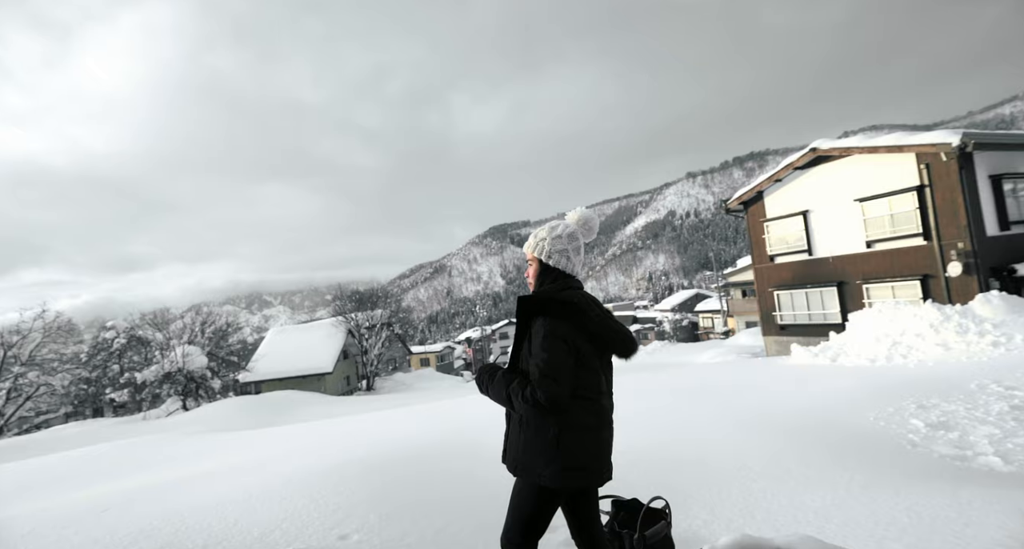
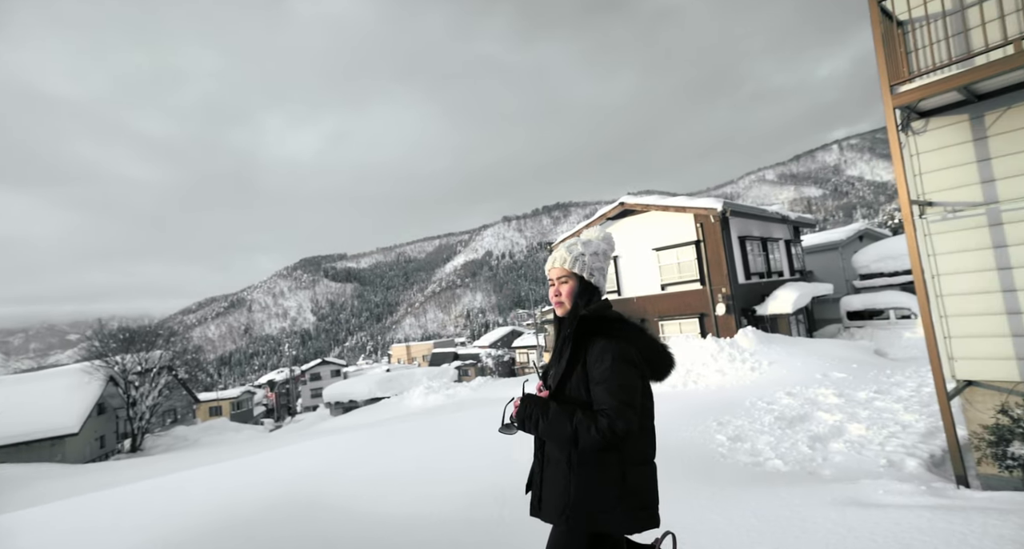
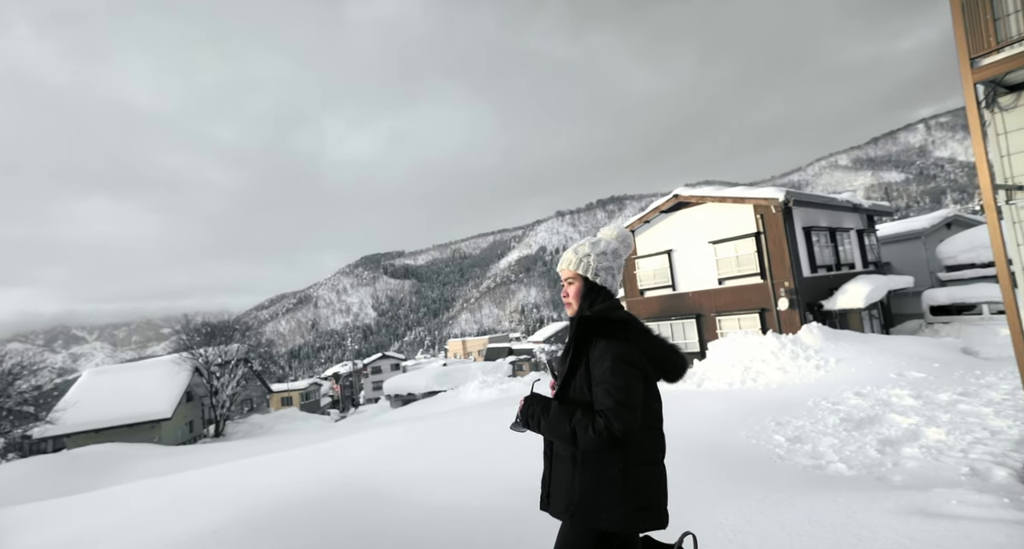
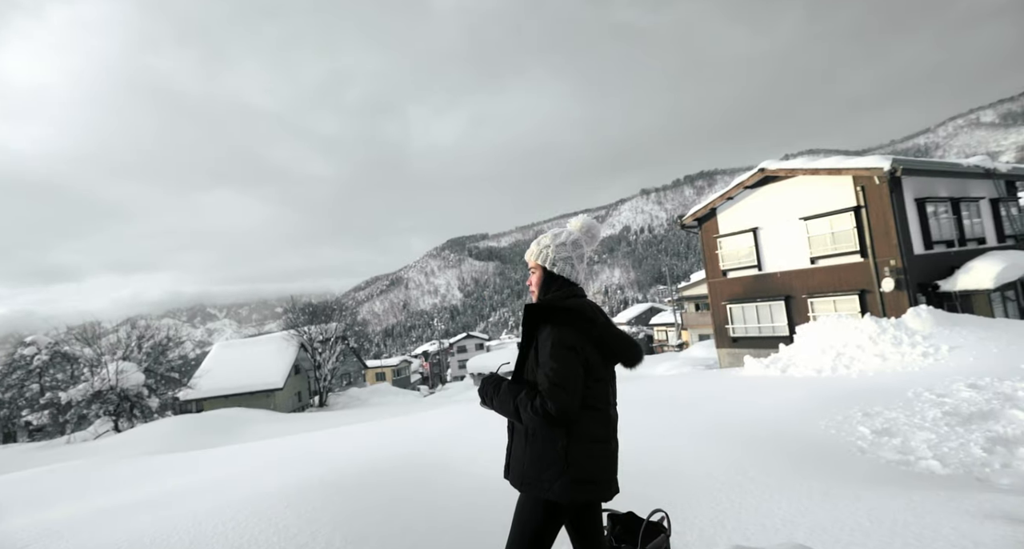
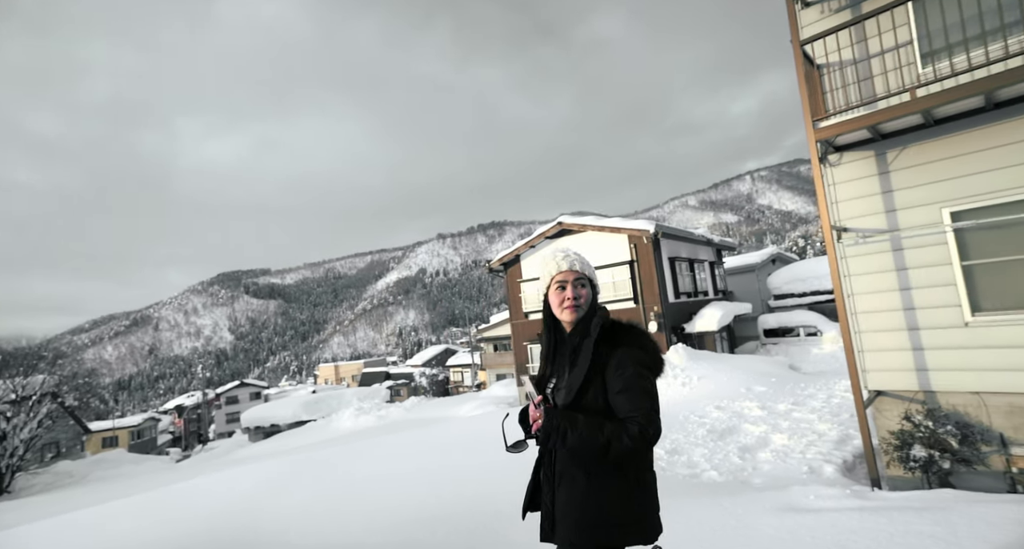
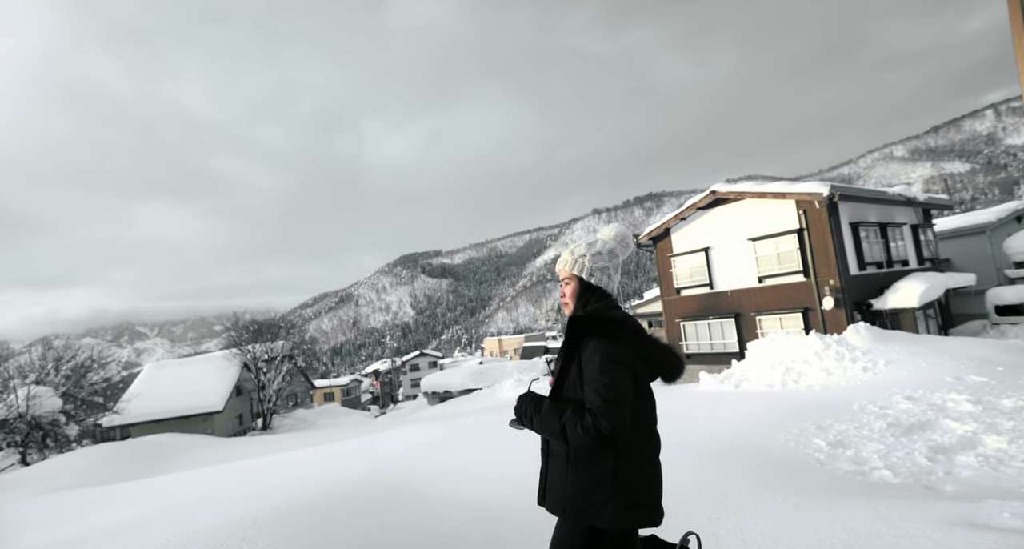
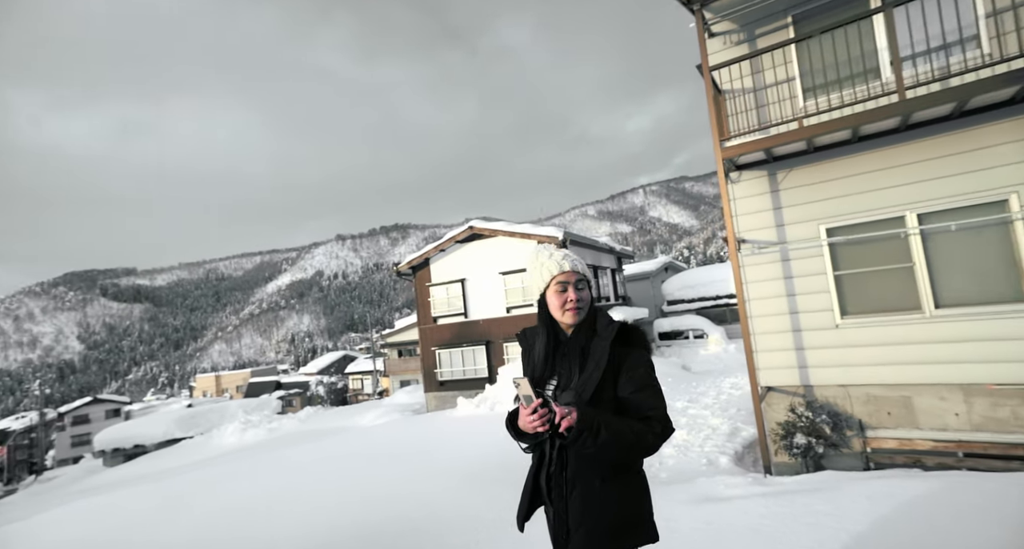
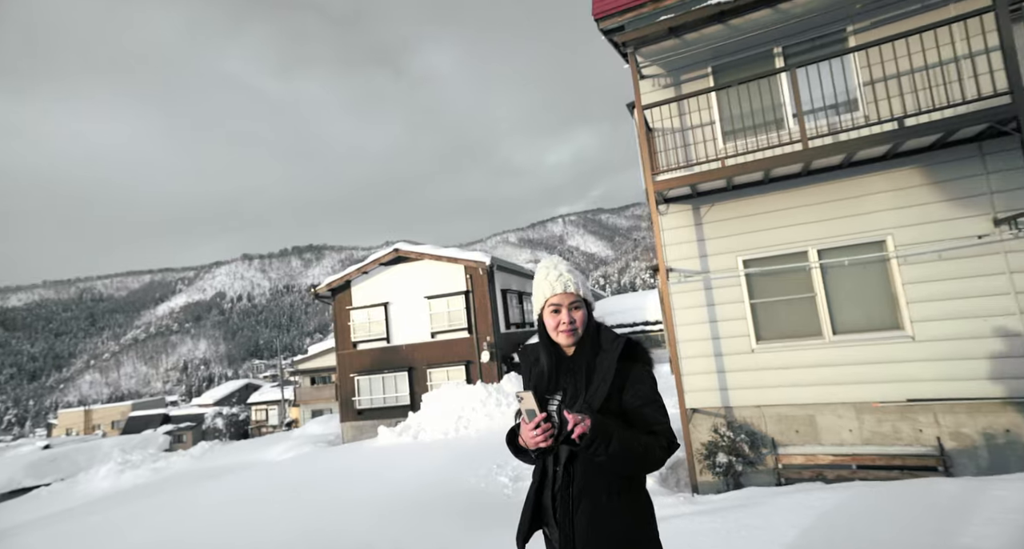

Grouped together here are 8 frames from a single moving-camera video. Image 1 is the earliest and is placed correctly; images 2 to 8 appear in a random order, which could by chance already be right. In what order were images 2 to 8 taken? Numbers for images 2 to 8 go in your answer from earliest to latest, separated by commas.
4, 6, 3, 2, 5, 7, 8
